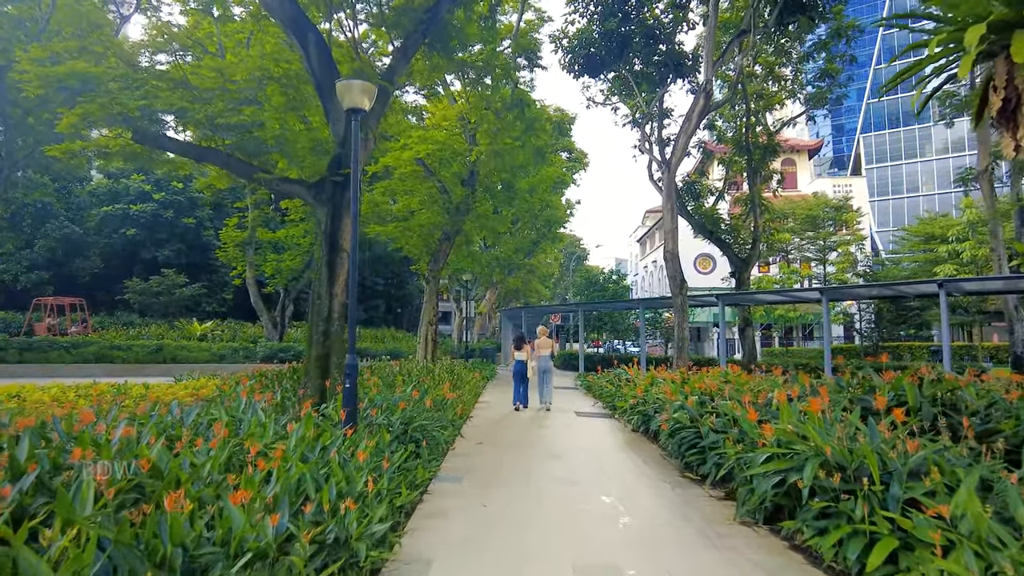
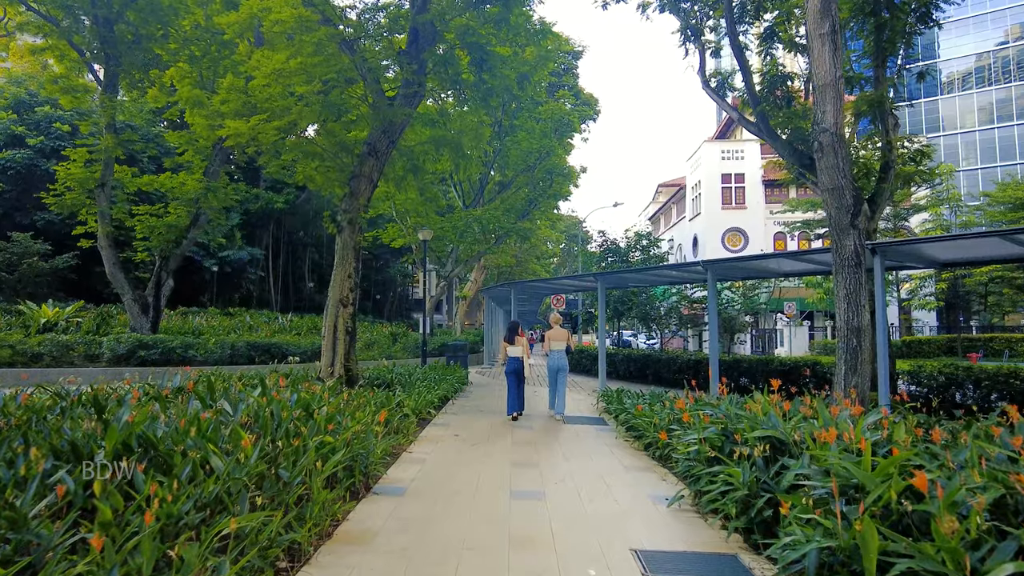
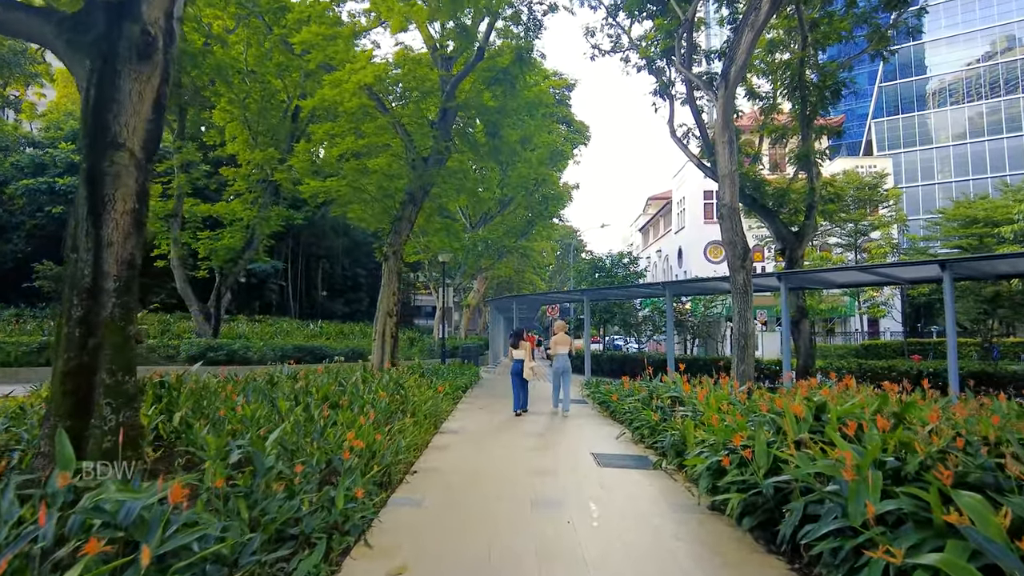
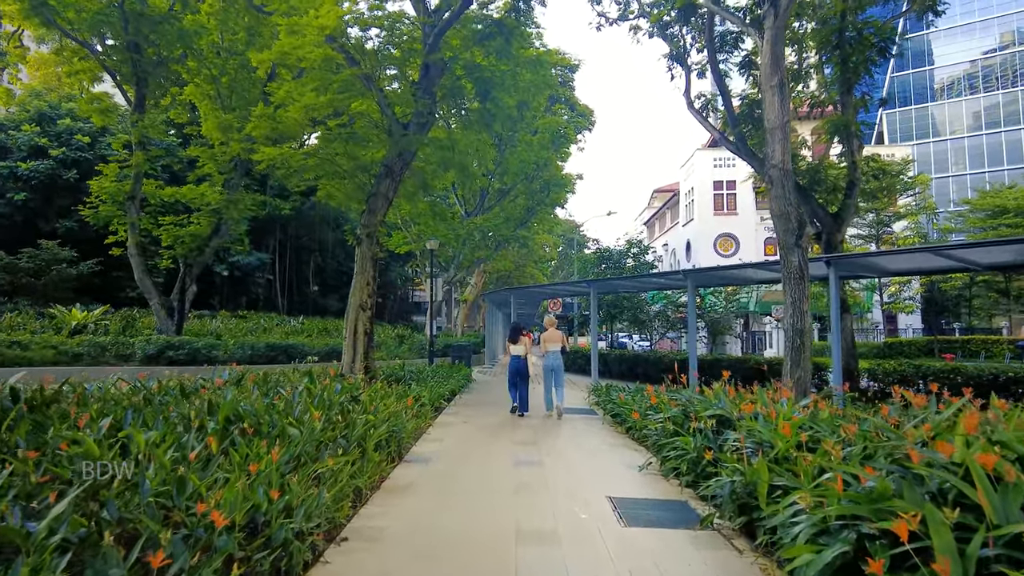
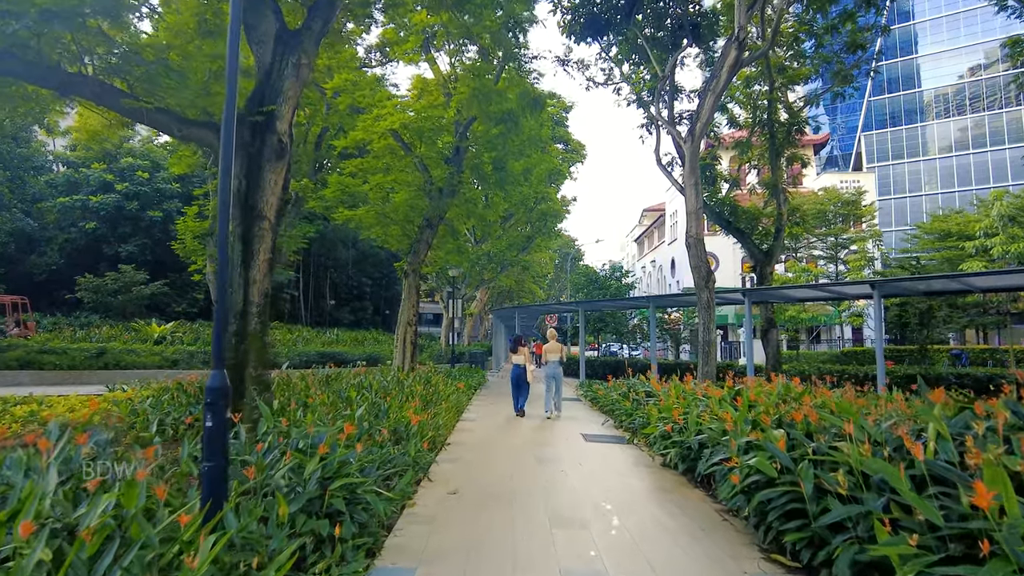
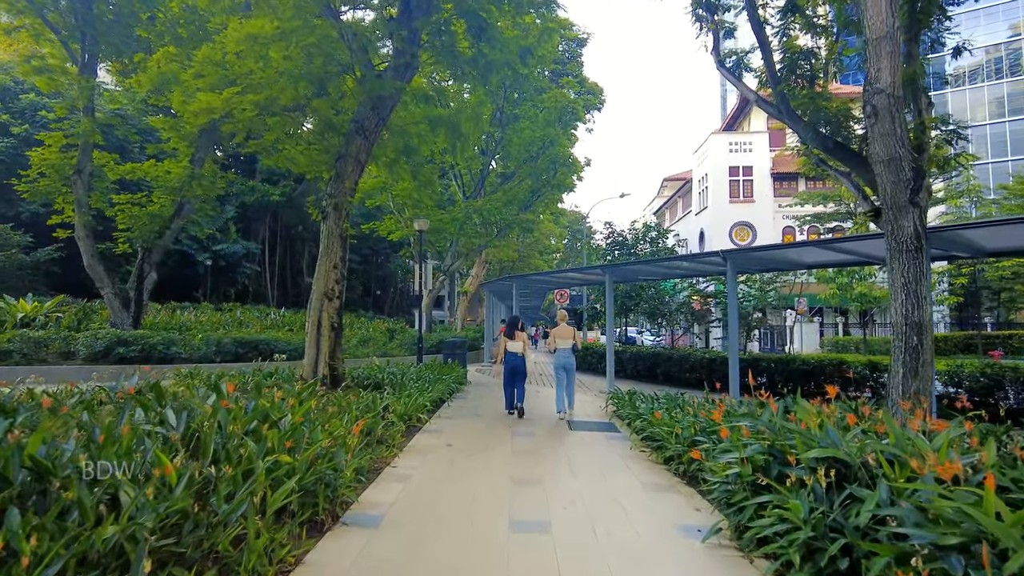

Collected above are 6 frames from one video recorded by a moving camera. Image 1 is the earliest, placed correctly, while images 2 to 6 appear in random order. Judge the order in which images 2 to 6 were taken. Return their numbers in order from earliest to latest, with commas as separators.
5, 3, 4, 2, 6
